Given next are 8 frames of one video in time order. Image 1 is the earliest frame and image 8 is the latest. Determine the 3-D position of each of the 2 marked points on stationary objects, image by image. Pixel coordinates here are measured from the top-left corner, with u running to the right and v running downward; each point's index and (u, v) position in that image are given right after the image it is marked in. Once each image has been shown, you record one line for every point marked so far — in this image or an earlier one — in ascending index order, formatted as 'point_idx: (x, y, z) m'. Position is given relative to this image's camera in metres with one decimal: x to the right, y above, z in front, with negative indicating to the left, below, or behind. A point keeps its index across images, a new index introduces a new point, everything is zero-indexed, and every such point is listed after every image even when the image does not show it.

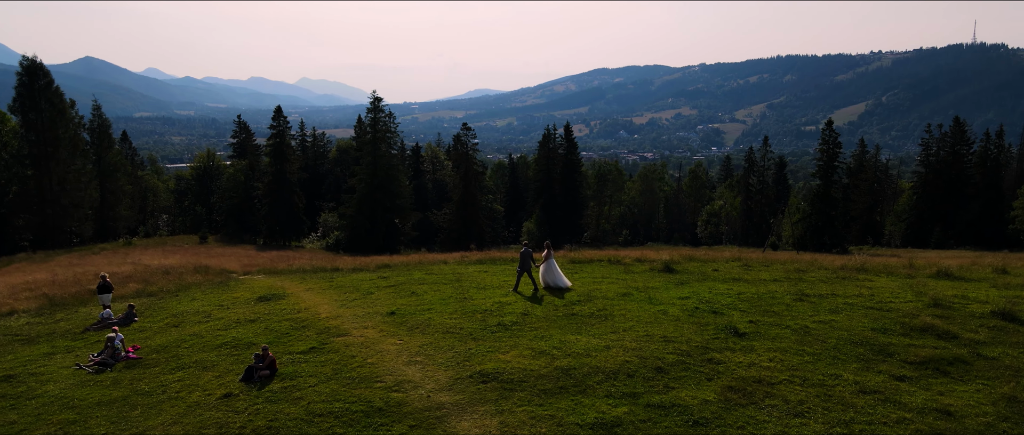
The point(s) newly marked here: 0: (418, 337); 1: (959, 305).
0: (-1.6, -2.1, +12.5) m
1: (+9.5, -1.8, +15.2) m
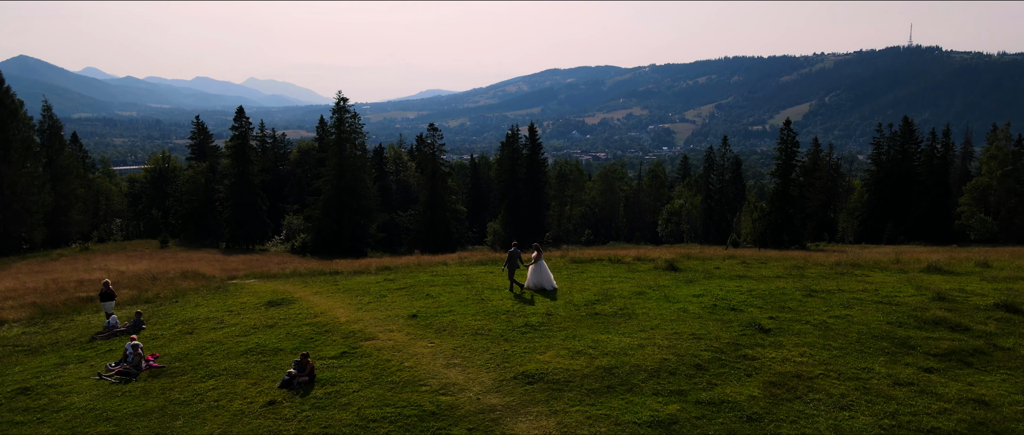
0: (-1.1, -2.1, +12.4) m
1: (+9.8, -1.7, +15.8) m
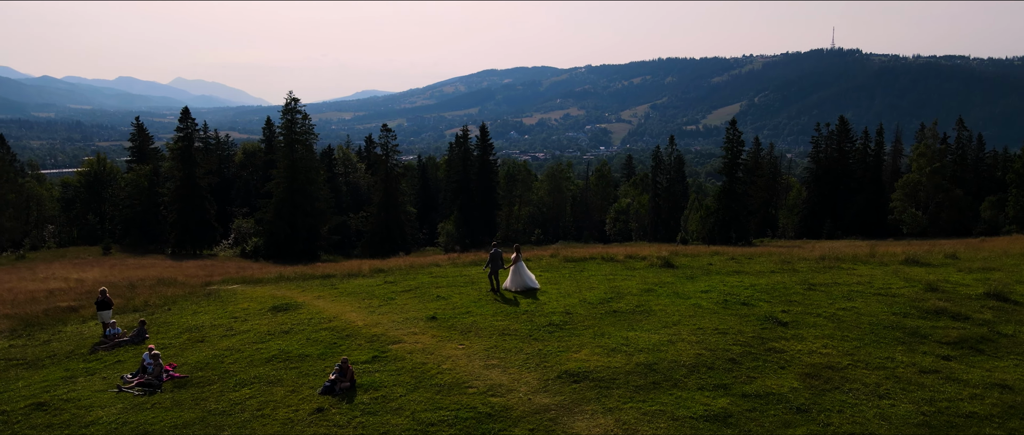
0: (-0.6, -2.1, +12.3) m
1: (+10.0, -1.6, +16.5) m
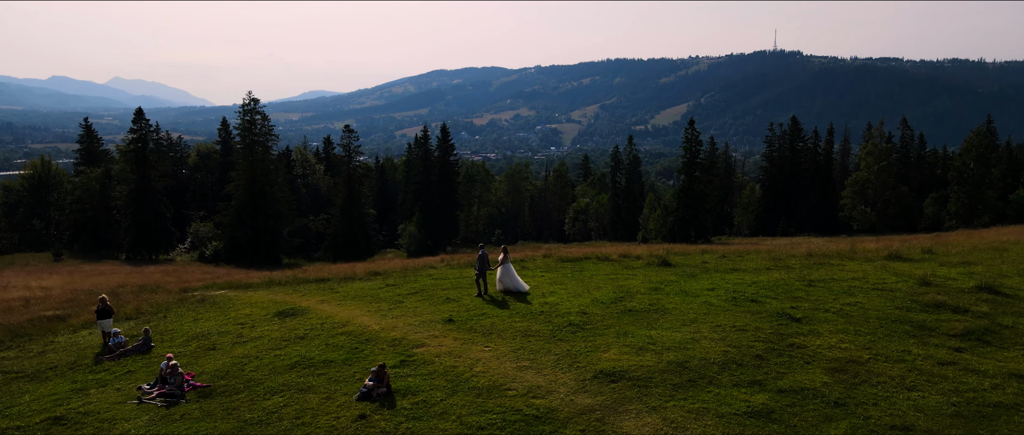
0: (-0.2, -2.1, +12.2) m
1: (+10.1, -1.5, +17.1) m
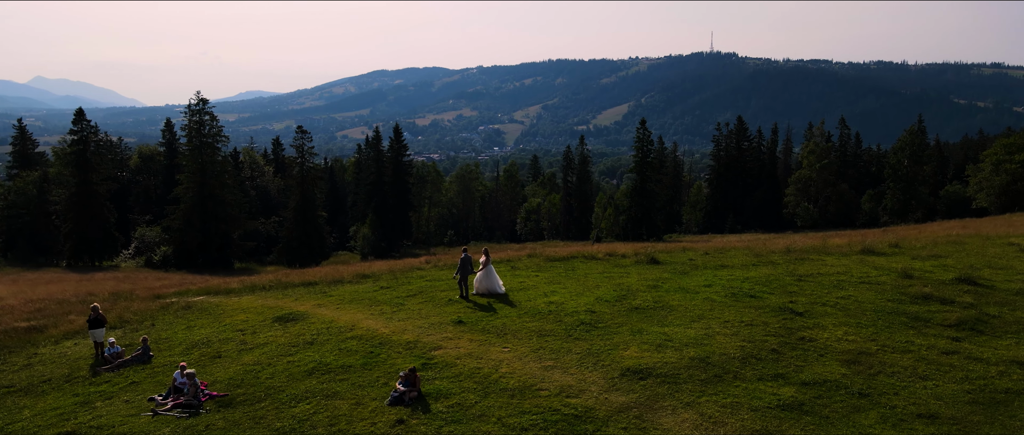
0: (+0.1, -2.1, +12.1) m
1: (+10.0, -1.4, +17.7) m
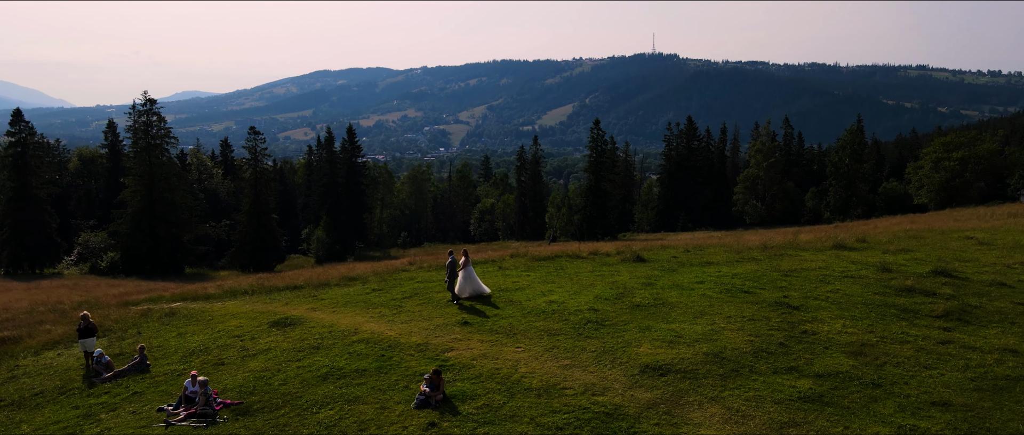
0: (+0.3, -2.1, +12.1) m
1: (+9.8, -1.3, +18.4) m
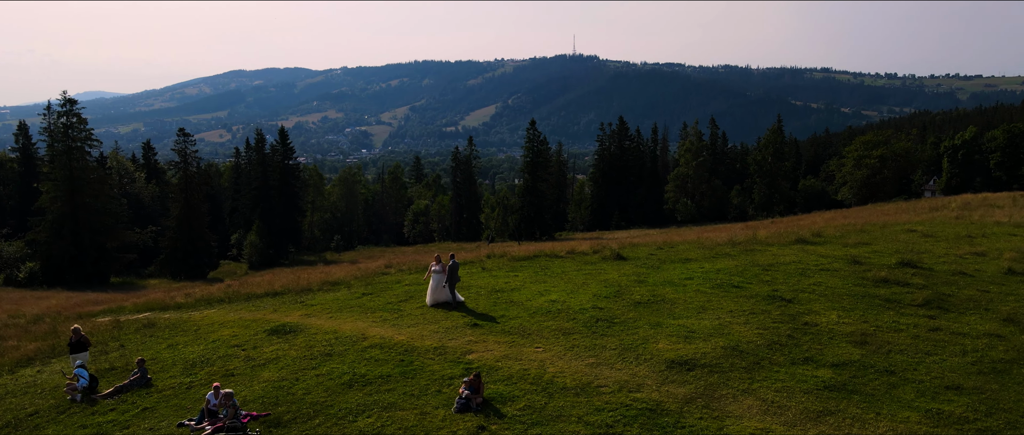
0: (+0.6, -2.1, +12.1) m
1: (+9.4, -1.1, +19.3) m
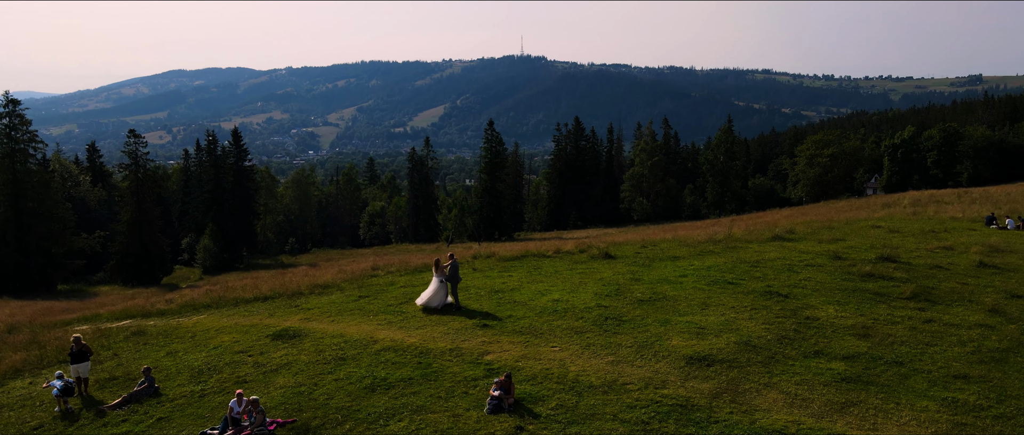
0: (+0.8, -2.1, +12.2) m
1: (+9.2, -1.1, +19.9) m
